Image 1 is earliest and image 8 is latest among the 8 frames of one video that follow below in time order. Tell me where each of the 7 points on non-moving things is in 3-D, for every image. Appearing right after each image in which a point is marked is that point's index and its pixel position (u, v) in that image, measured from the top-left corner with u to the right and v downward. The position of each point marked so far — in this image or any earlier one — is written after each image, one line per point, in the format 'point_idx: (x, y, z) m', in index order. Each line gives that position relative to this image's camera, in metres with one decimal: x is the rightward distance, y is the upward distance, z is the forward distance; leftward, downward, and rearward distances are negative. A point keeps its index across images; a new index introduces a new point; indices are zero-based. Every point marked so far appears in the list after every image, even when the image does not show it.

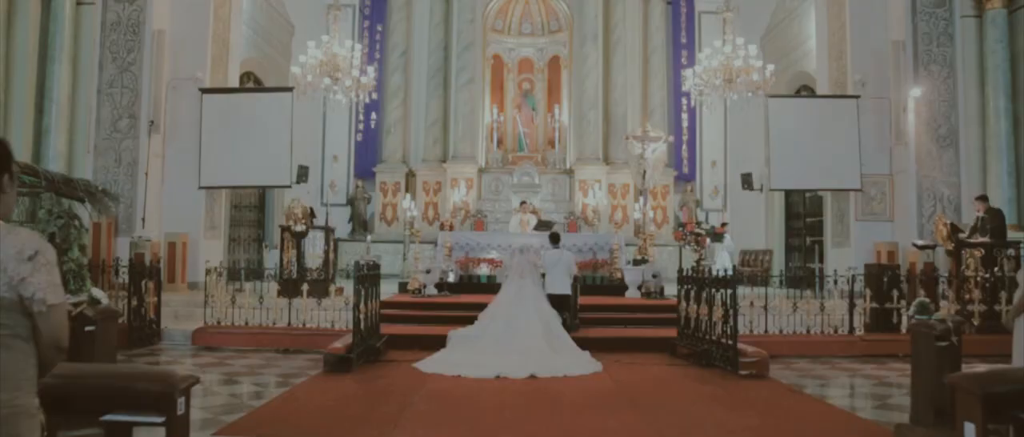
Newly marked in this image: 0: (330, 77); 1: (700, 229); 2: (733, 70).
0: (-3.0, +2.3, +12.9) m
1: (+3.1, -0.2, +12.9) m
2: (+3.5, +2.4, +12.5) m
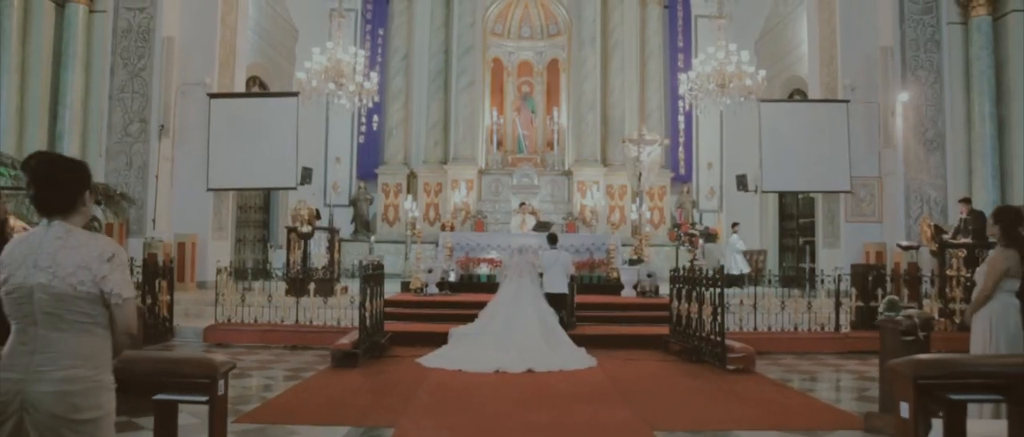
0: (-3.0, +2.3, +13.2) m
1: (+3.1, -0.2, +13.2) m
2: (+3.5, +2.4, +12.9) m
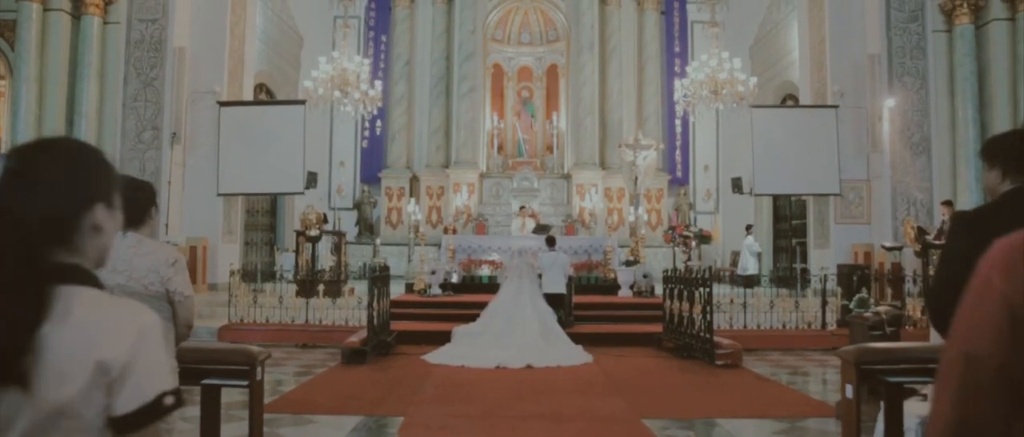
0: (-3.0, +2.2, +13.7) m
1: (+3.1, -0.2, +13.6) m
2: (+3.5, +2.3, +13.3) m
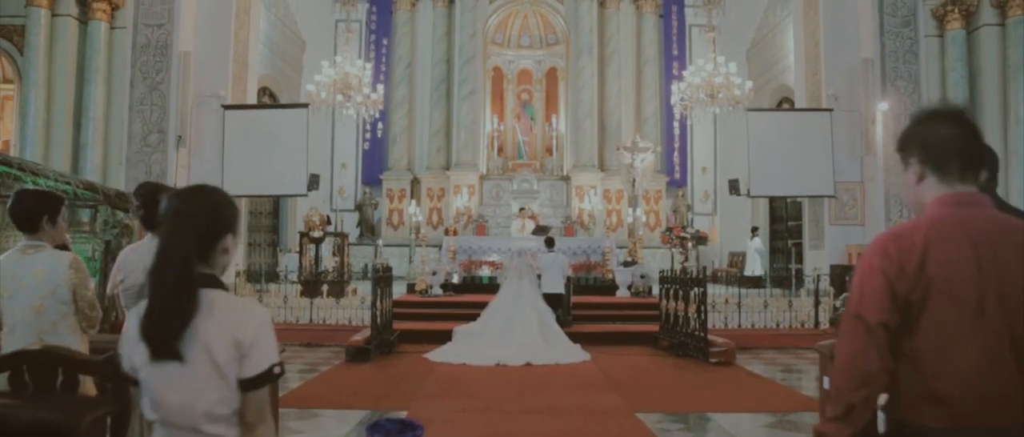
0: (-3.0, +2.2, +13.9) m
1: (+3.1, -0.3, +13.9) m
2: (+3.5, +2.3, +13.5) m
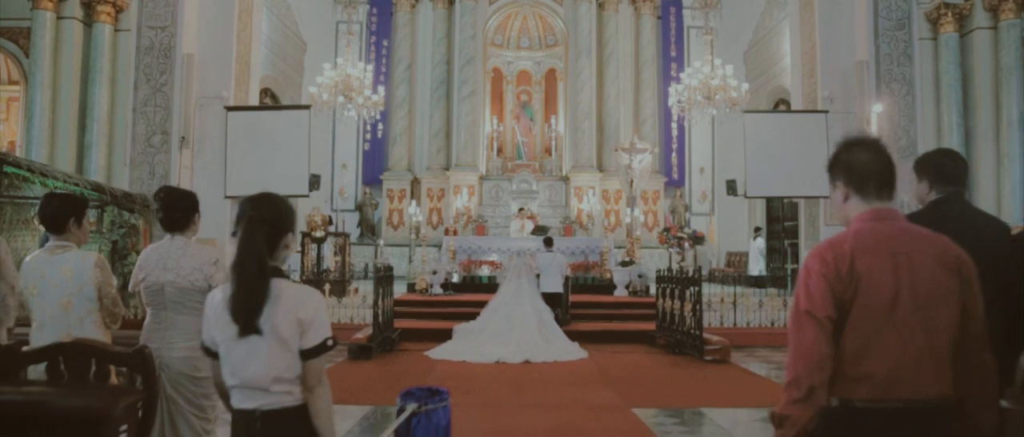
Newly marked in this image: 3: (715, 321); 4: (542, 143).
0: (-3.0, +2.2, +14.0) m
1: (+3.1, -0.3, +14.0) m
2: (+3.5, +2.3, +13.7) m
3: (+2.7, -1.4, +10.4) m
4: (+0.7, +1.8, +18.8) m
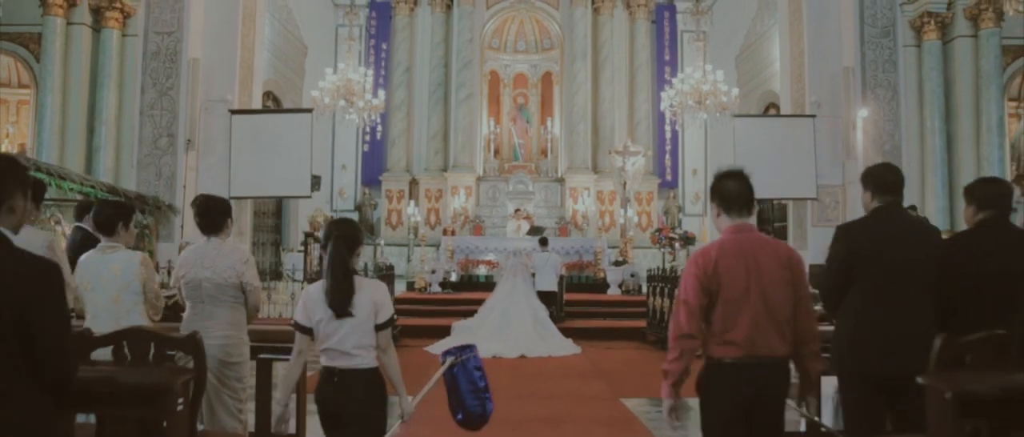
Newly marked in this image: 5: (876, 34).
0: (-3.1, +2.2, +14.4) m
1: (+3.0, -0.3, +14.4) m
2: (+3.4, +2.3, +14.1) m
3: (+2.7, -1.4, +10.8) m
4: (+0.6, +1.8, +19.2) m
5: (+6.0, +3.0, +12.9) m
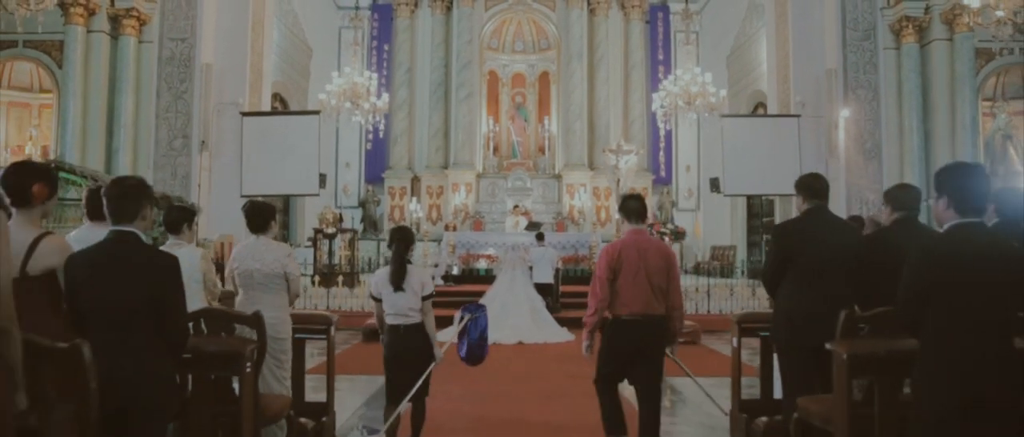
0: (-3.1, +2.3, +15.1) m
1: (+3.0, -0.2, +15.1) m
2: (+3.4, +2.3, +14.7) m
3: (+2.6, -1.3, +11.5) m
4: (+0.6, +1.9, +19.8) m
5: (+6.0, +3.1, +13.6) m
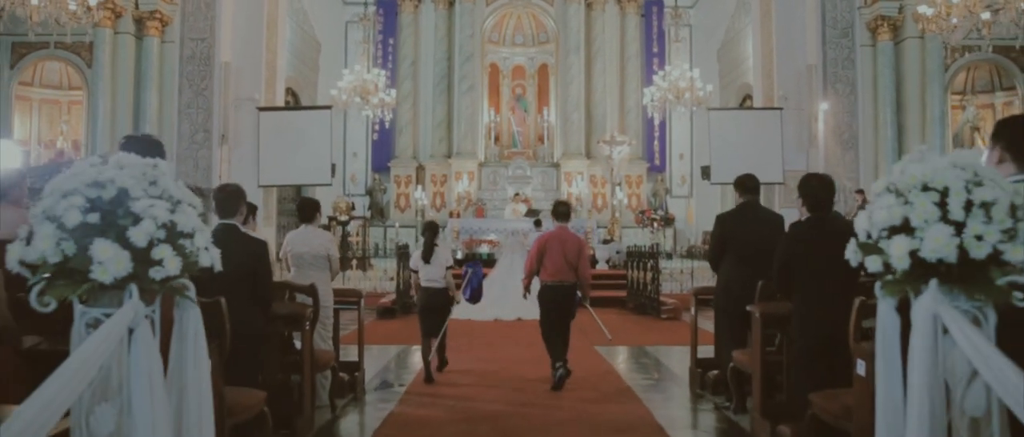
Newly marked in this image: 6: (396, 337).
0: (-3.1, +2.5, +16.0) m
1: (+3.0, +0.1, +16.1) m
2: (+3.4, +2.6, +15.7) m
3: (+2.6, -1.1, +12.5) m
4: (+0.6, +2.3, +20.7) m
5: (+6.0, +3.4, +14.5) m
6: (-1.4, -1.3, +8.8) m
